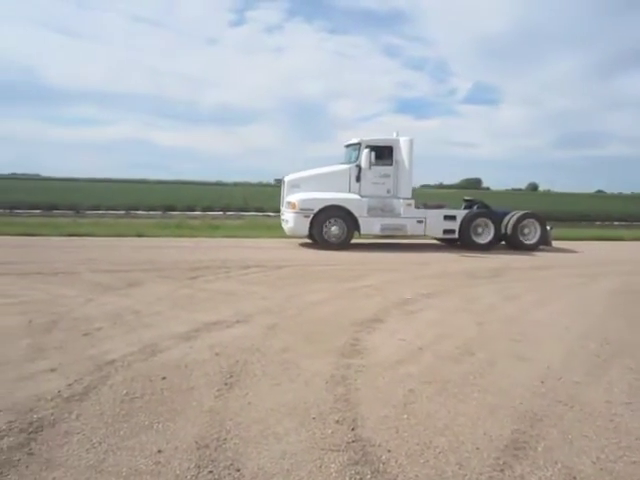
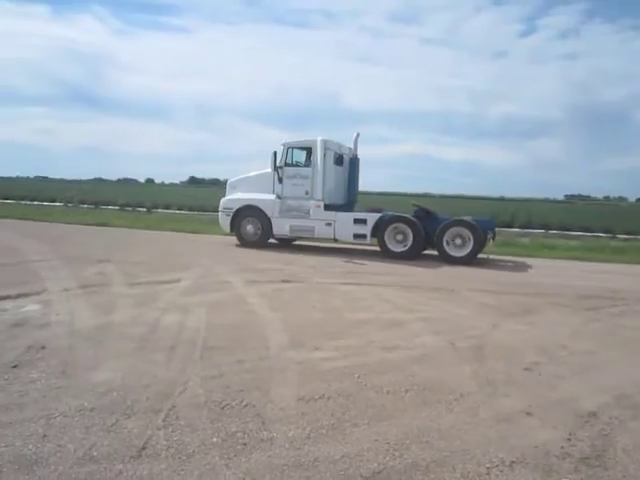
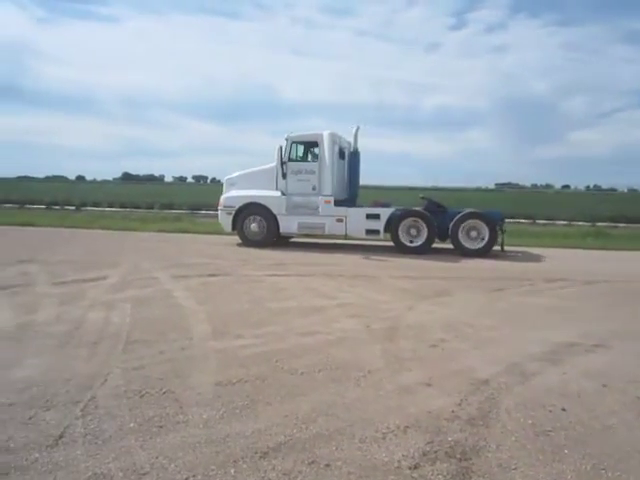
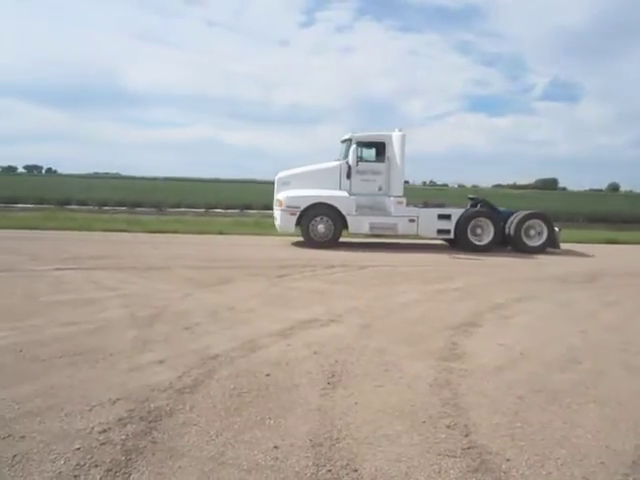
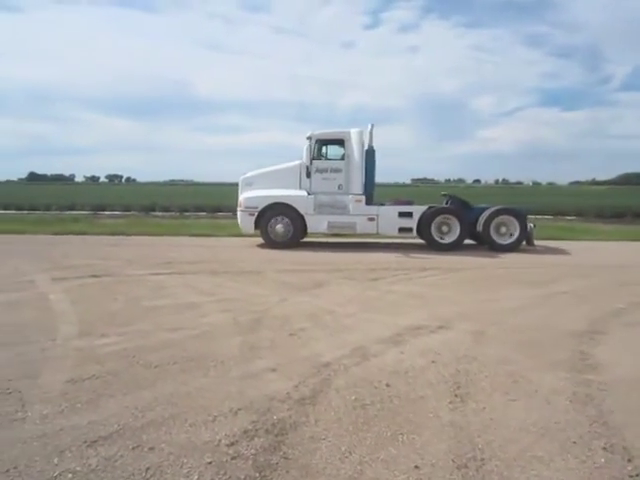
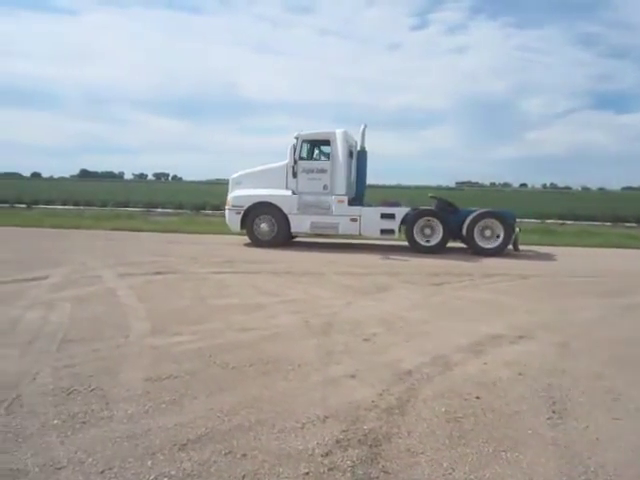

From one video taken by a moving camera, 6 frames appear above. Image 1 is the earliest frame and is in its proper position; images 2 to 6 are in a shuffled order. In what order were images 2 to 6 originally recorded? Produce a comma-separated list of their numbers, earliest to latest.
4, 5, 6, 3, 2
